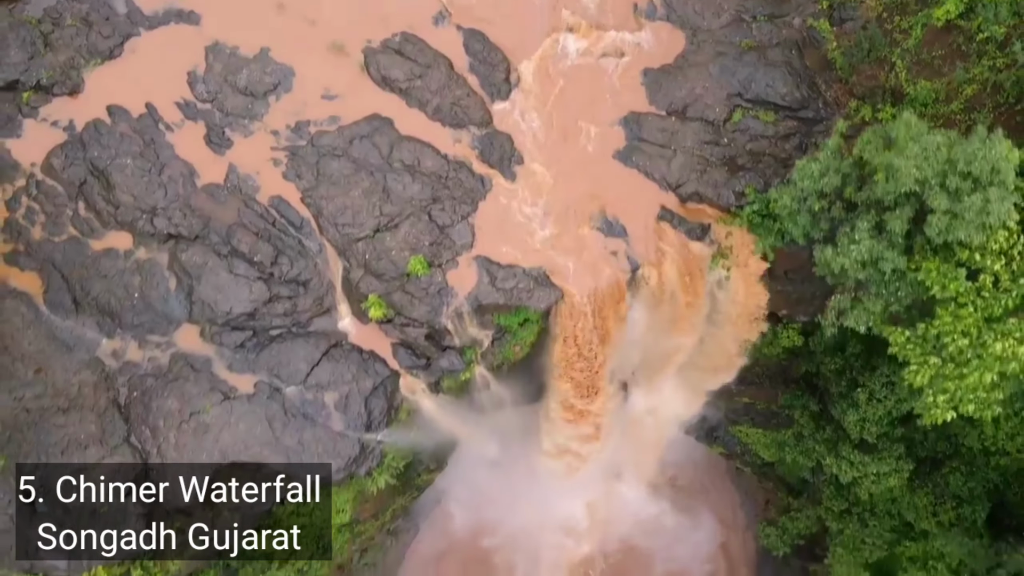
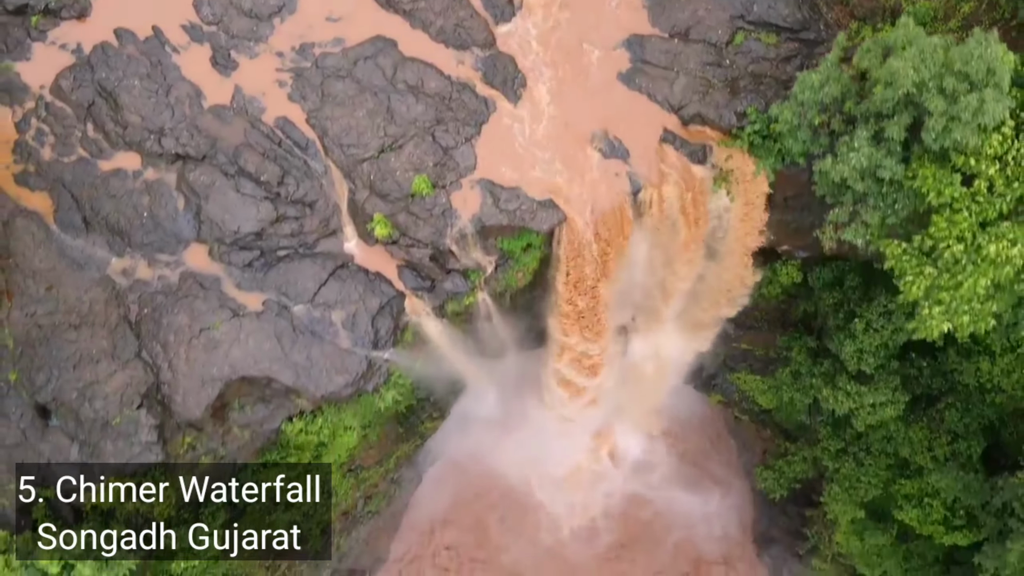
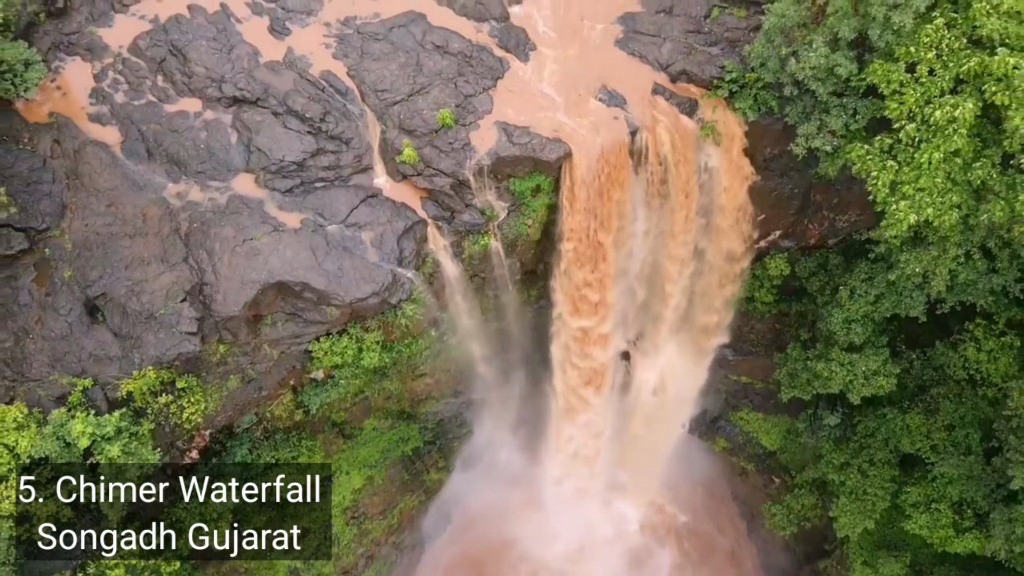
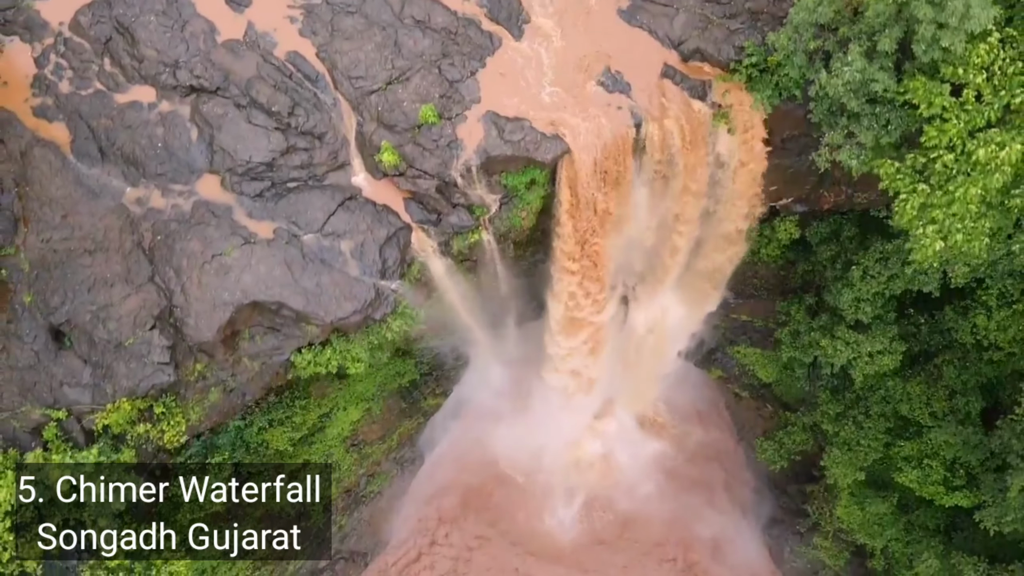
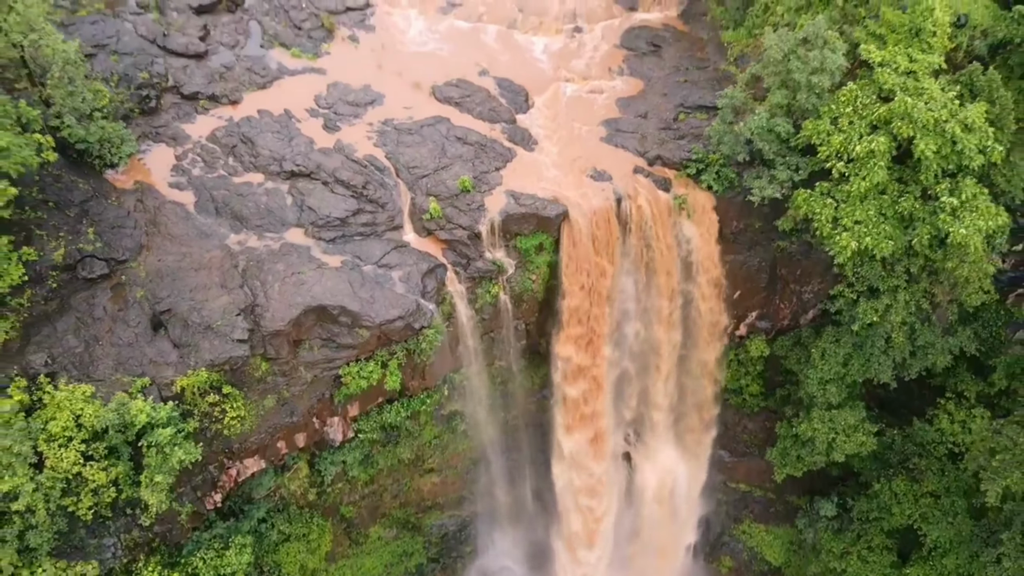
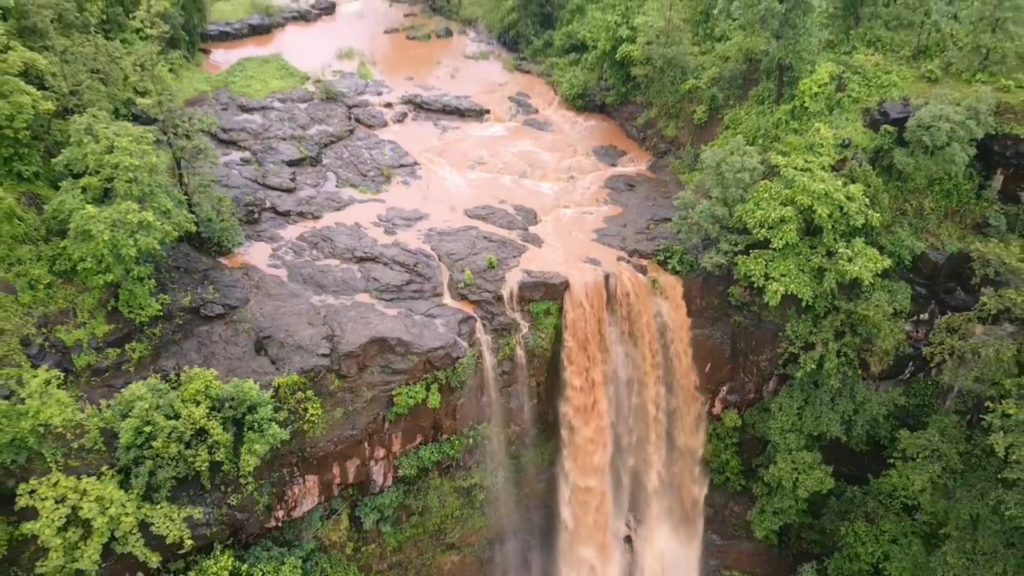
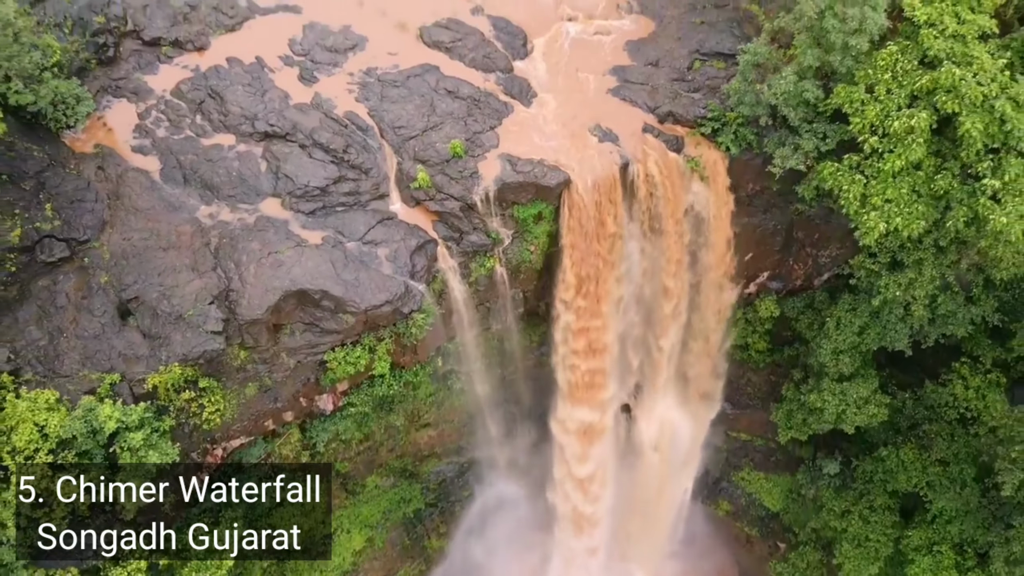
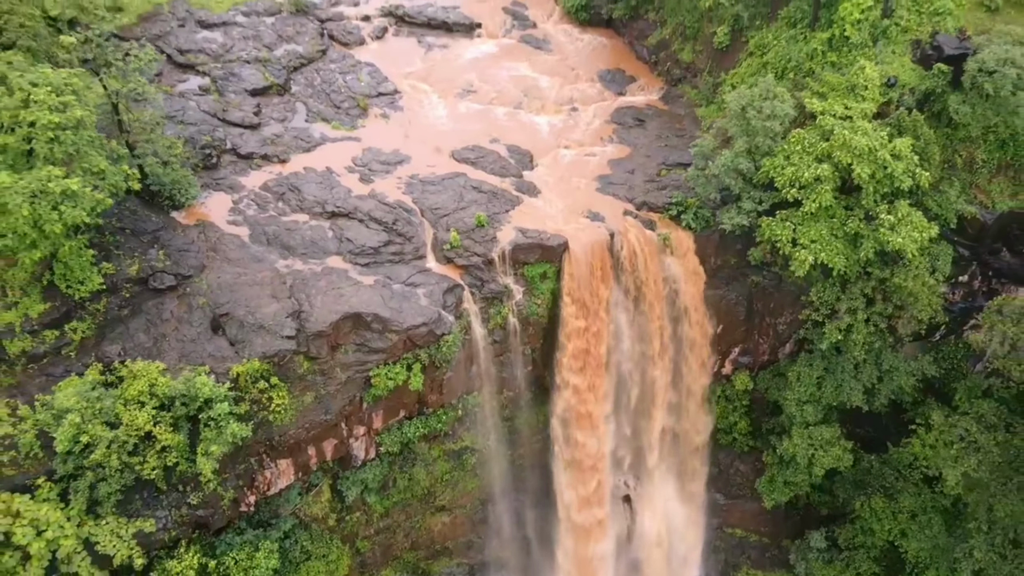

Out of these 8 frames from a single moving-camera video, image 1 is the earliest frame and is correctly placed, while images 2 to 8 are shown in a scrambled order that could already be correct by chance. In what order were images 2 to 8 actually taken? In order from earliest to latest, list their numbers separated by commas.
2, 4, 3, 7, 5, 8, 6
